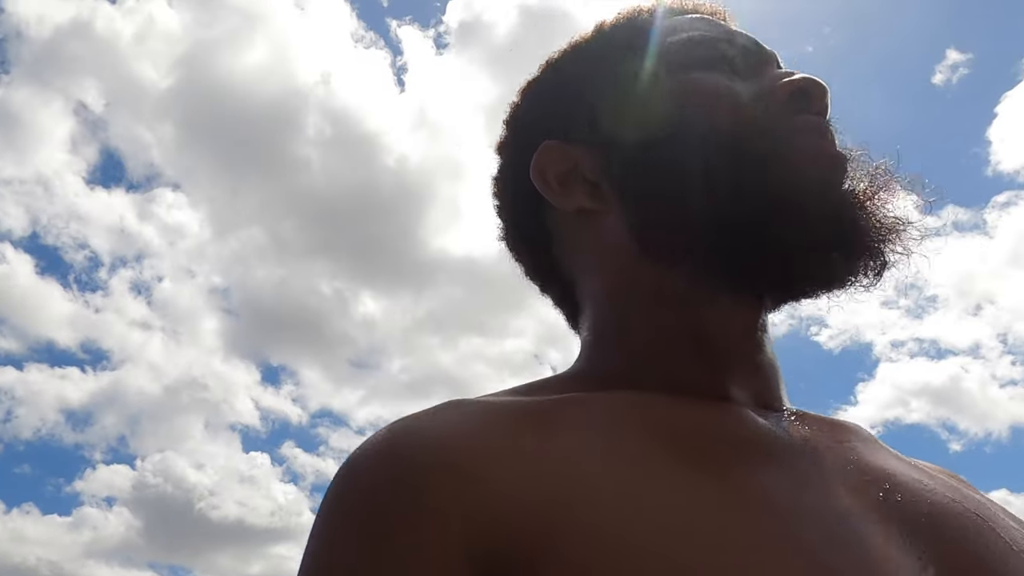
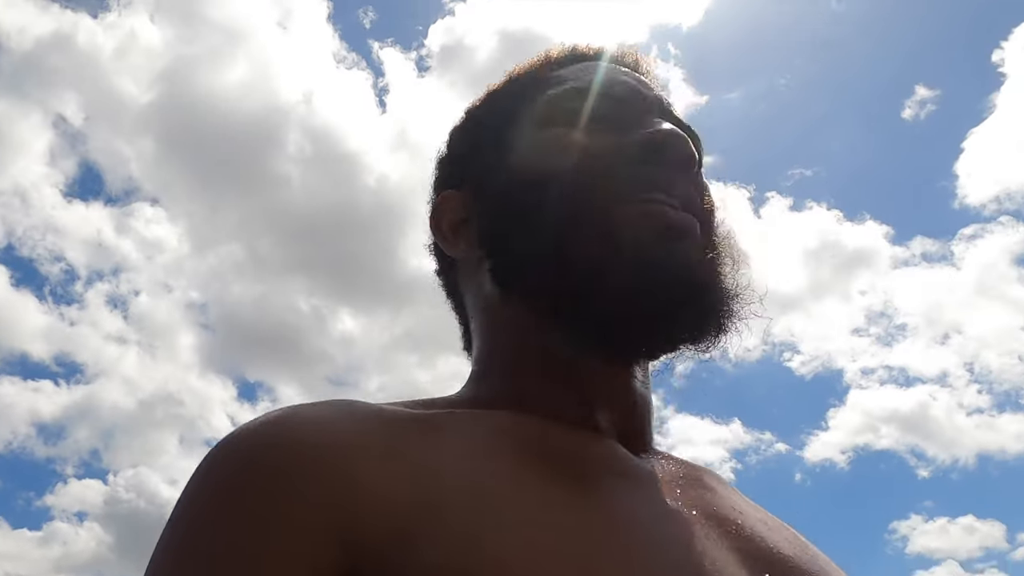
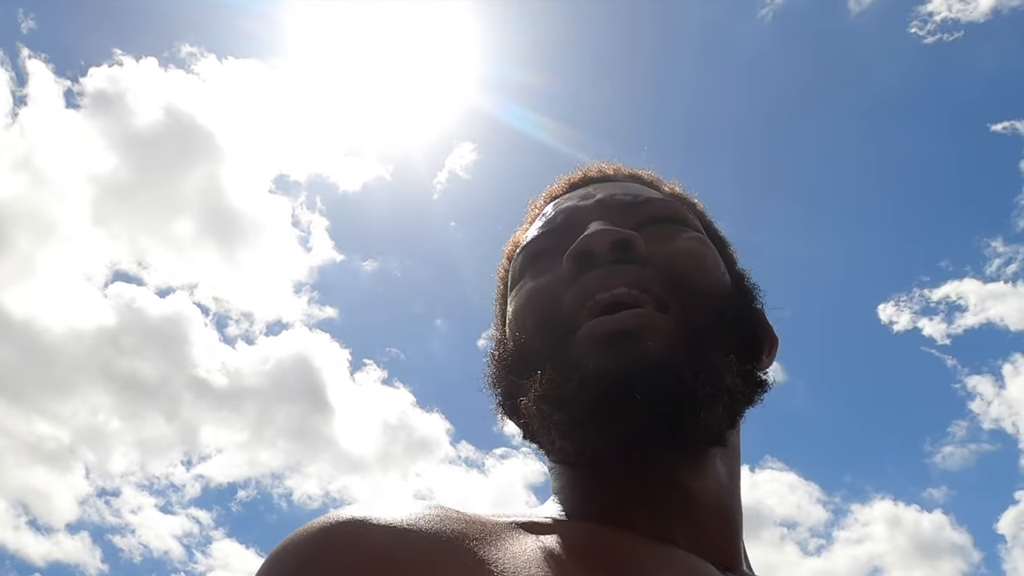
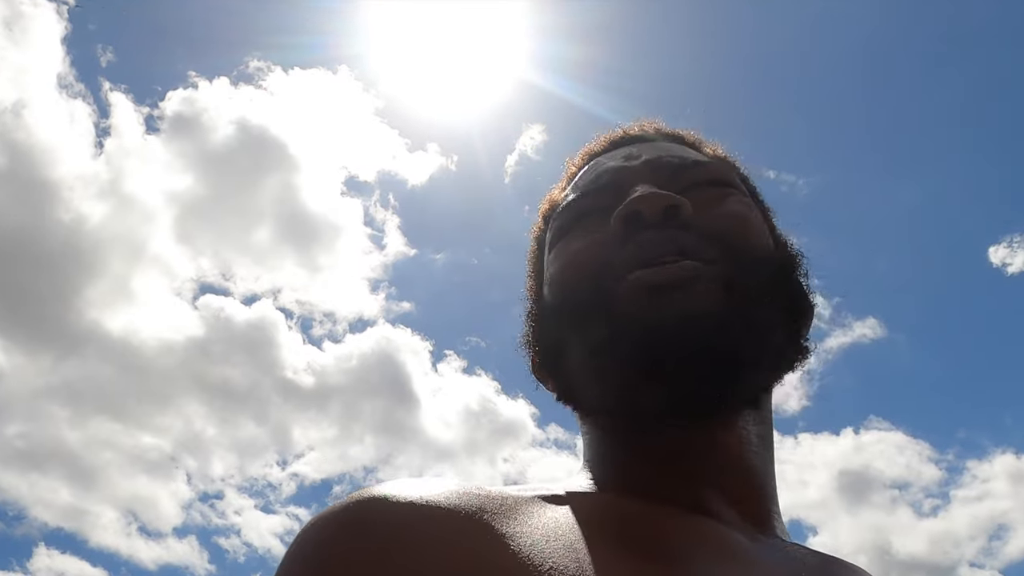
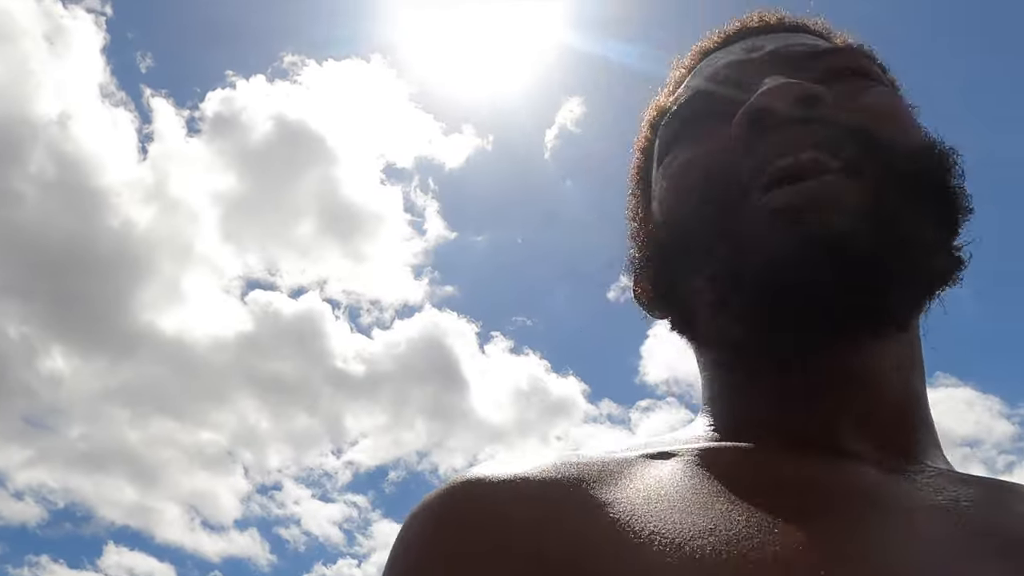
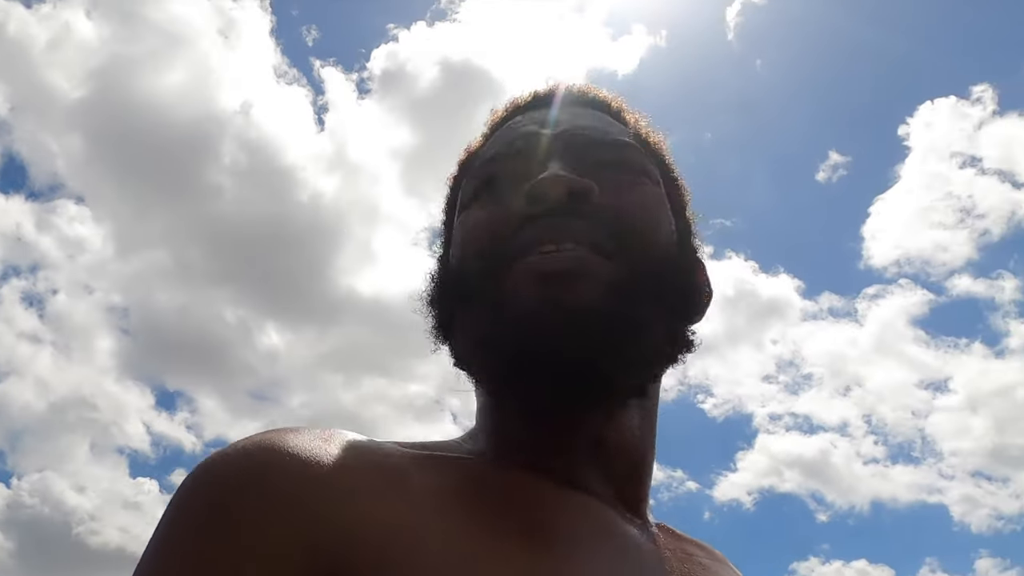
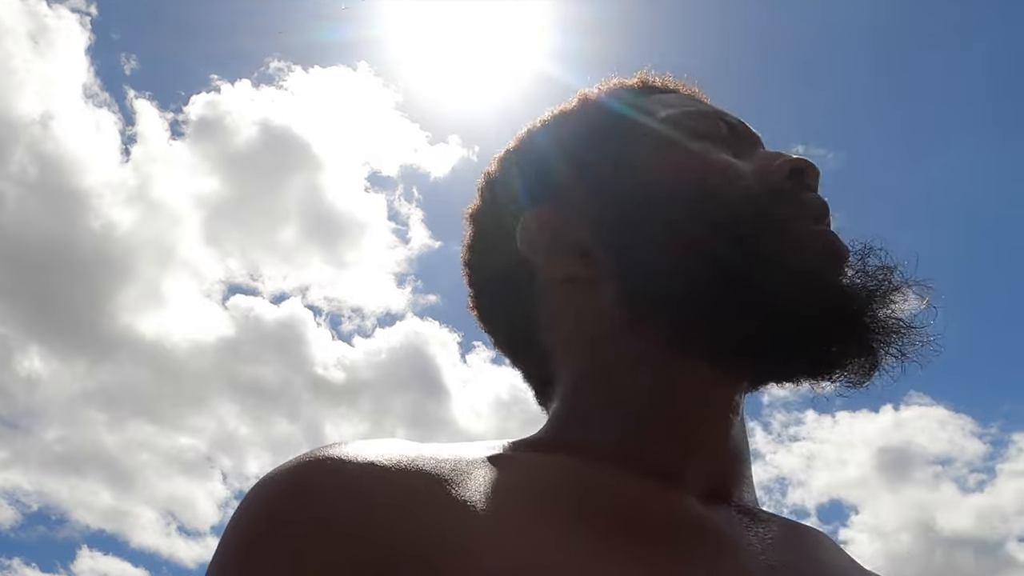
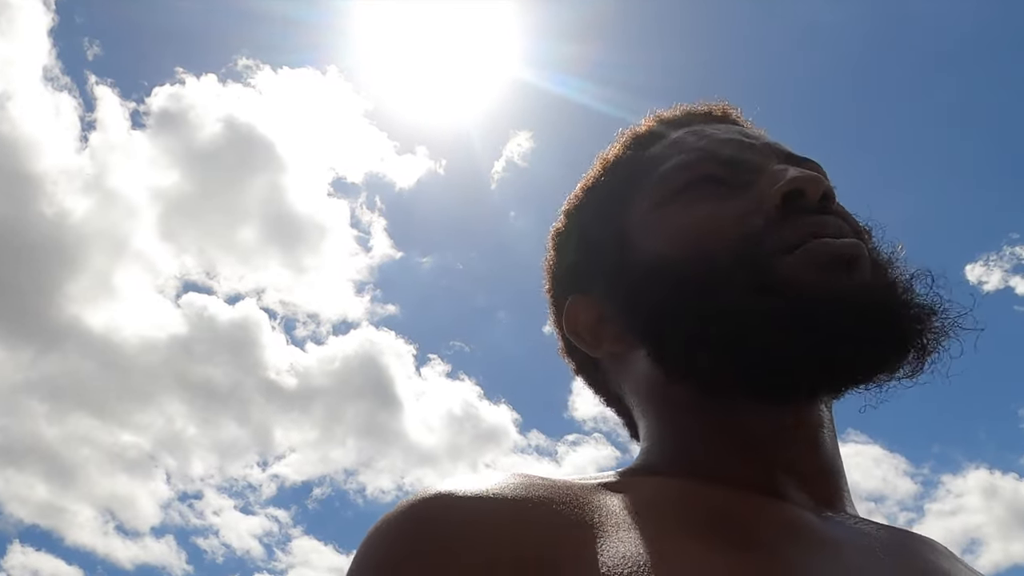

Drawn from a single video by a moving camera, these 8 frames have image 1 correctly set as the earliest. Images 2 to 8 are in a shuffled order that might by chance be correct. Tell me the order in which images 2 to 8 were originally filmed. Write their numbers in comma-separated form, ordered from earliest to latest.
2, 6, 5, 7, 4, 8, 3
